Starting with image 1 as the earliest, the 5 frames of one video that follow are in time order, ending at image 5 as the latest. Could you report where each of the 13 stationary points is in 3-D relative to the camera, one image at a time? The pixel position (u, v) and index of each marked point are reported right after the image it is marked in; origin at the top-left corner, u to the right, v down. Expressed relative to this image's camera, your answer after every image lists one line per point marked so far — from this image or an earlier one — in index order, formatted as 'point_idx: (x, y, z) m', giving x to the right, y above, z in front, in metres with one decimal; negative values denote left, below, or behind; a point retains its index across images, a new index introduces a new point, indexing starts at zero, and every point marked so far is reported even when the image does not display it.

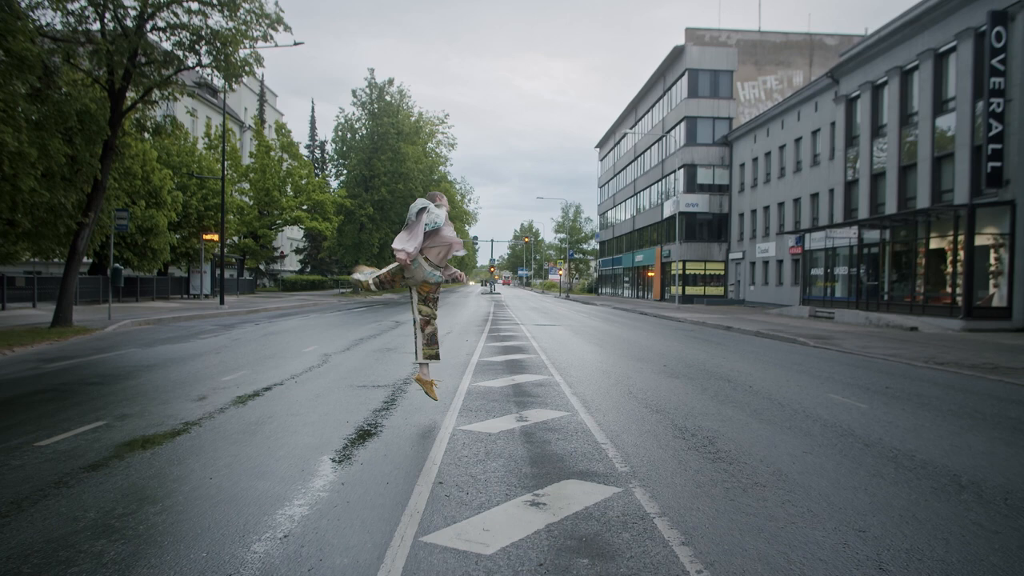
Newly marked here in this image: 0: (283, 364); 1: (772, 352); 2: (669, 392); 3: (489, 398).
0: (-3.7, -1.2, +11.7) m
1: (+5.6, -1.4, +15.7) m
2: (+2.0, -1.3, +8.8) m
3: (-0.3, -1.2, +8.1) m
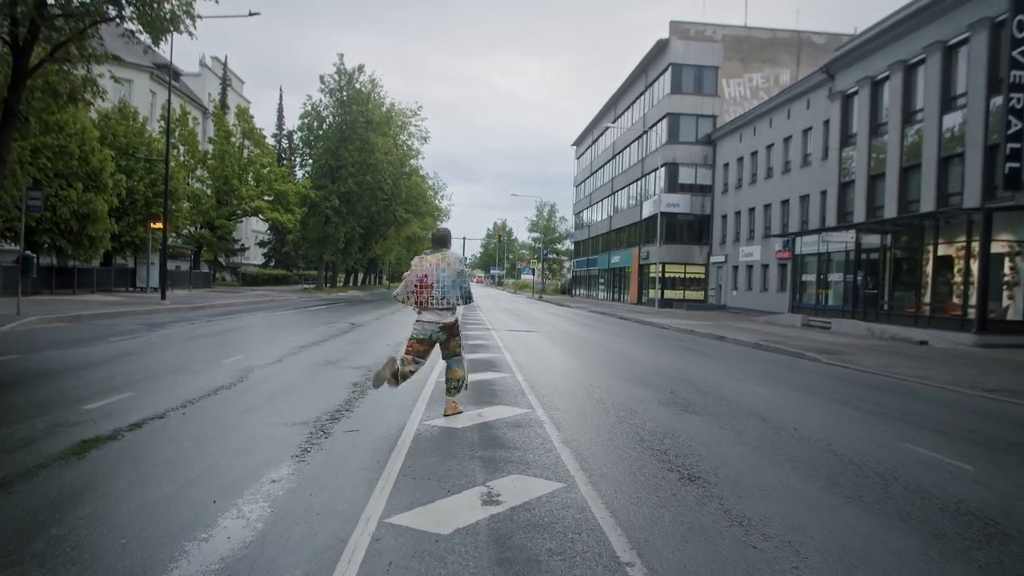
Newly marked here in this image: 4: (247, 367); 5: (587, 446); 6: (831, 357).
0: (-4.0, -1.2, +9.1) m
1: (+5.0, -1.5, +13.4) m
2: (+1.7, -1.4, +6.4) m
3: (-0.5, -1.3, +5.7) m
4: (-3.8, -1.1, +10.3) m
5: (+0.6, -1.3, +5.9) m
6: (+7.4, -1.6, +16.7) m
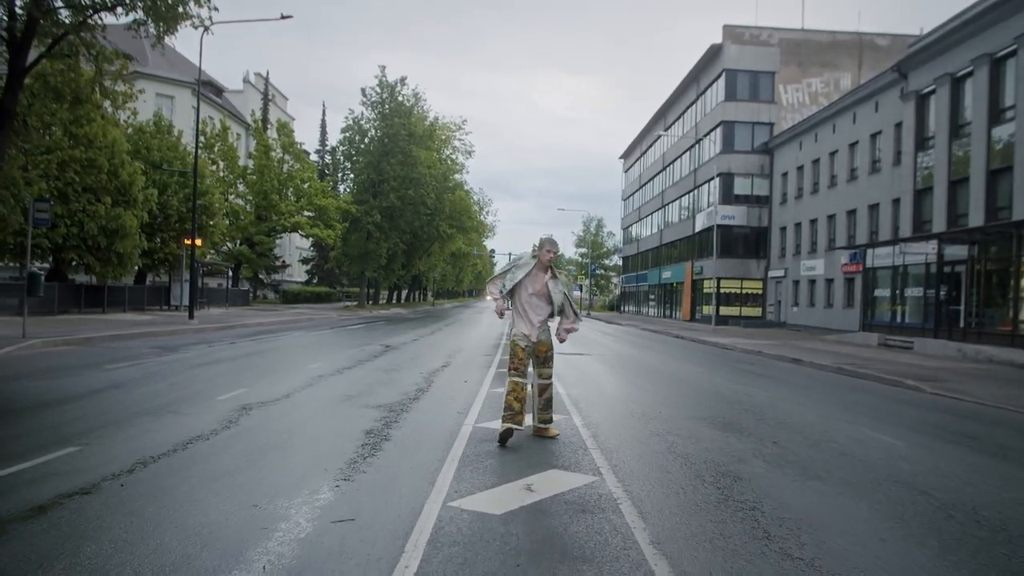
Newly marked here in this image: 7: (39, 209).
0: (-3.5, -1.4, +7.4) m
1: (+5.8, -1.8, +11.1) m
2: (+2.0, -1.5, +4.3) m
3: (-0.2, -1.4, +3.7) m
4: (-3.2, -1.4, +8.6) m
5: (+1.0, -1.4, +3.9) m
6: (+8.4, -1.9, +14.2) m
7: (-11.9, +2.0, +18.2) m
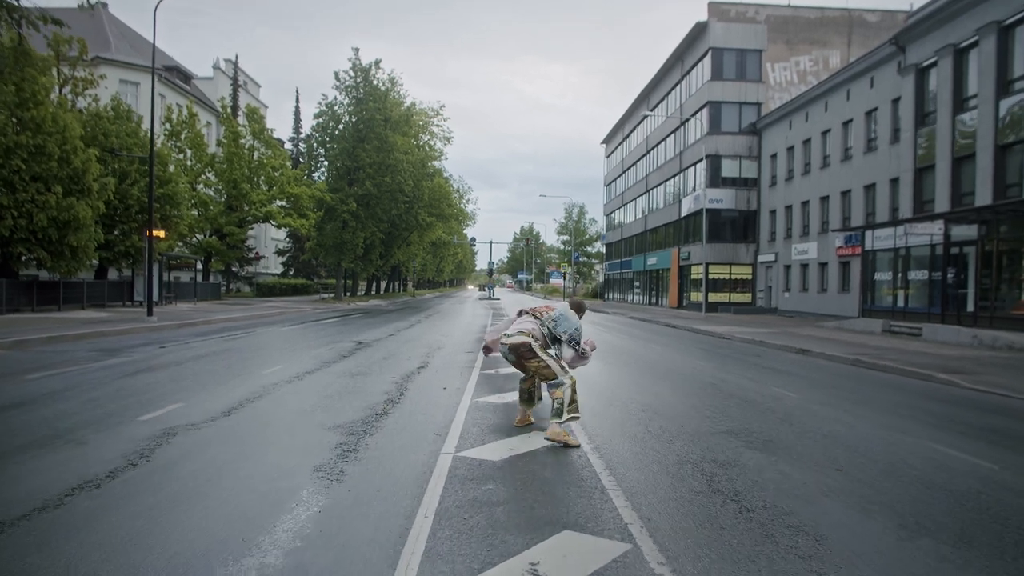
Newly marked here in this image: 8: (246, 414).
0: (-3.5, -1.4, +5.7) m
1: (+5.7, -1.6, +9.6) m
2: (+2.1, -1.4, +2.7) m
3: (-0.2, -1.4, +2.1) m
4: (-3.3, -1.3, +6.9) m
5: (+1.0, -1.4, +2.3) m
6: (+8.2, -1.6, +12.8) m
7: (-12.3, +2.1, +16.2) m
8: (-2.8, -1.3, +7.7) m
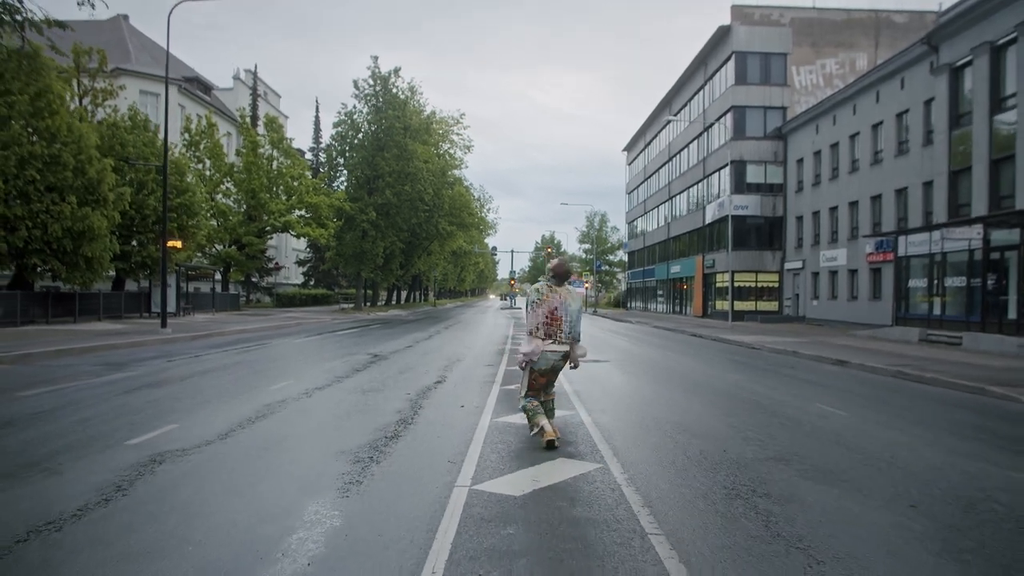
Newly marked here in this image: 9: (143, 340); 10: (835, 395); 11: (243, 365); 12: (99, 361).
0: (-3.4, -1.5, +5.1) m
1: (+6.0, -1.7, +8.8) m
2: (+2.1, -1.5, +2.0) m
3: (-0.1, -1.4, +1.4) m
4: (-3.1, -1.4, +6.3) m
5: (+1.1, -1.4, +1.6) m
6: (+8.5, -1.7, +11.9) m
7: (-11.8, +1.8, +15.9) m
8: (-2.6, -1.4, +7.0) m
9: (-10.1, -1.4, +19.8) m
10: (+5.2, -1.7, +11.4) m
11: (-5.6, -1.6, +14.9) m
12: (-8.3, -1.5, +14.6) m
